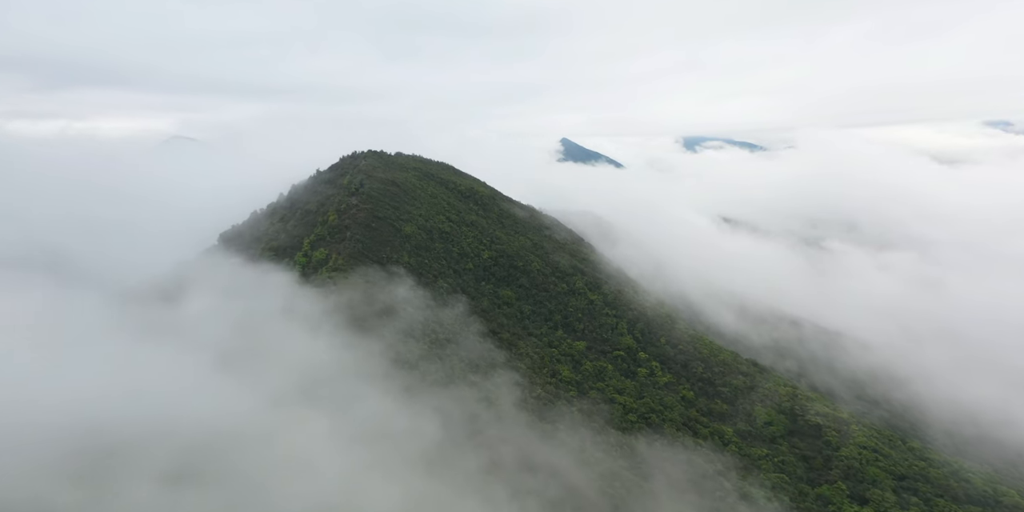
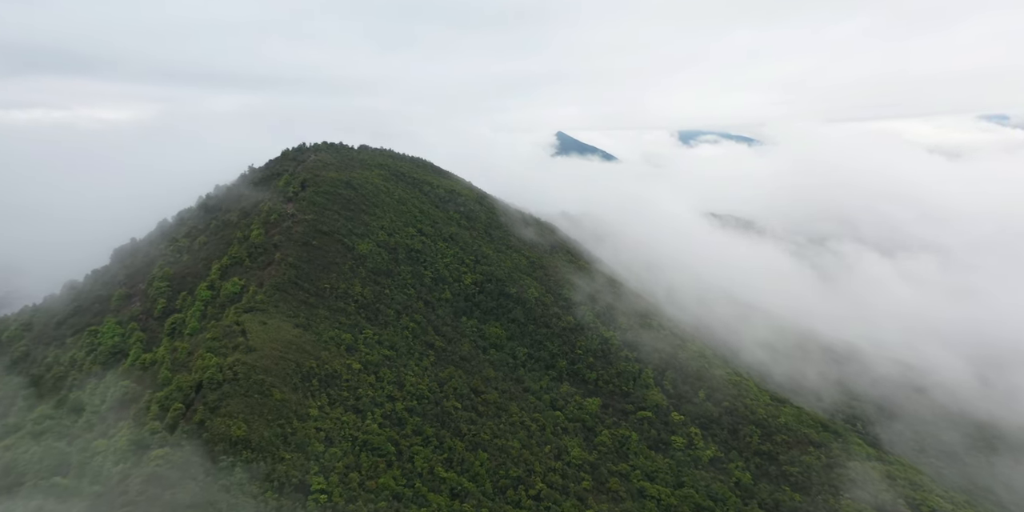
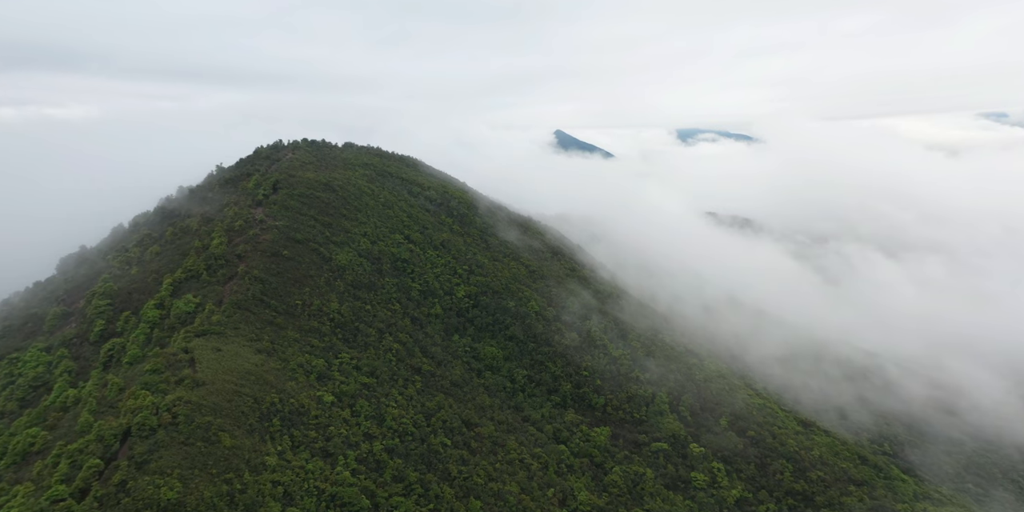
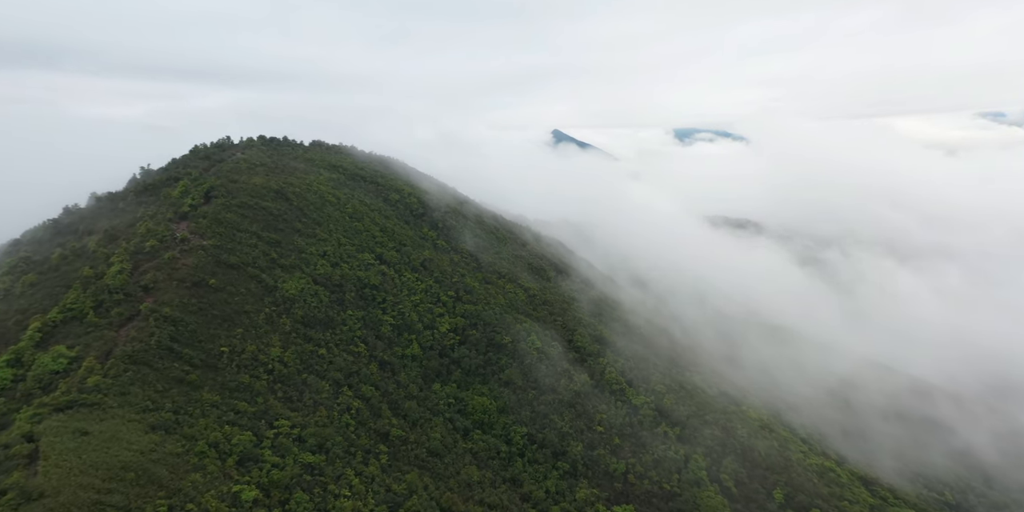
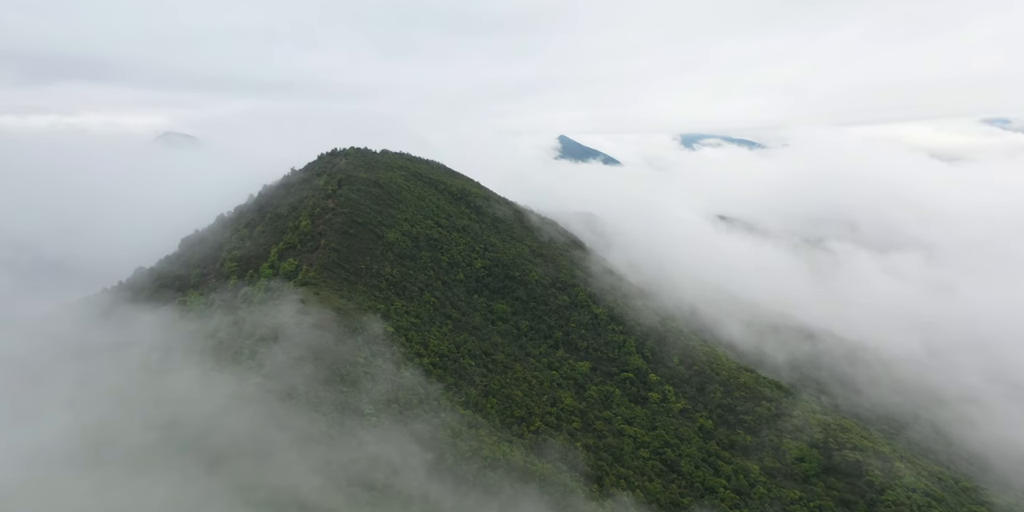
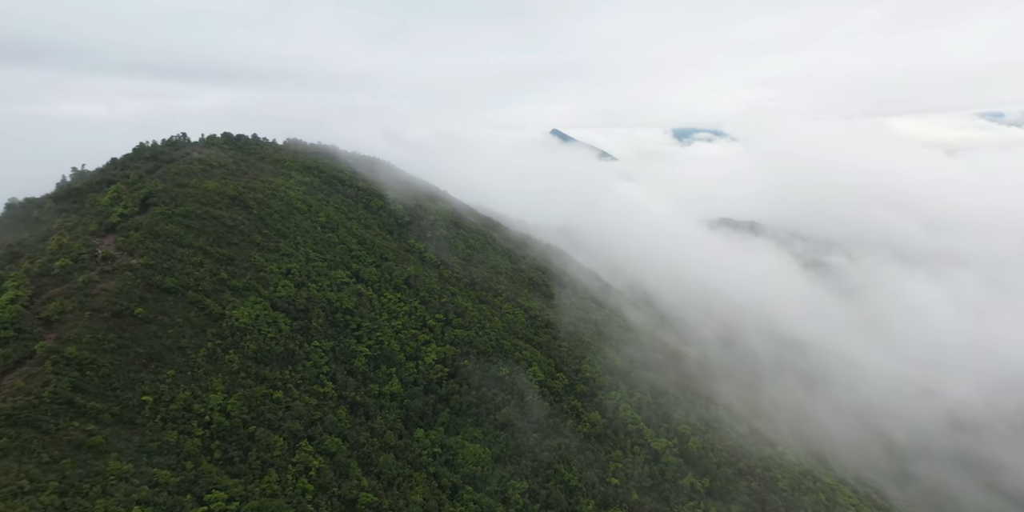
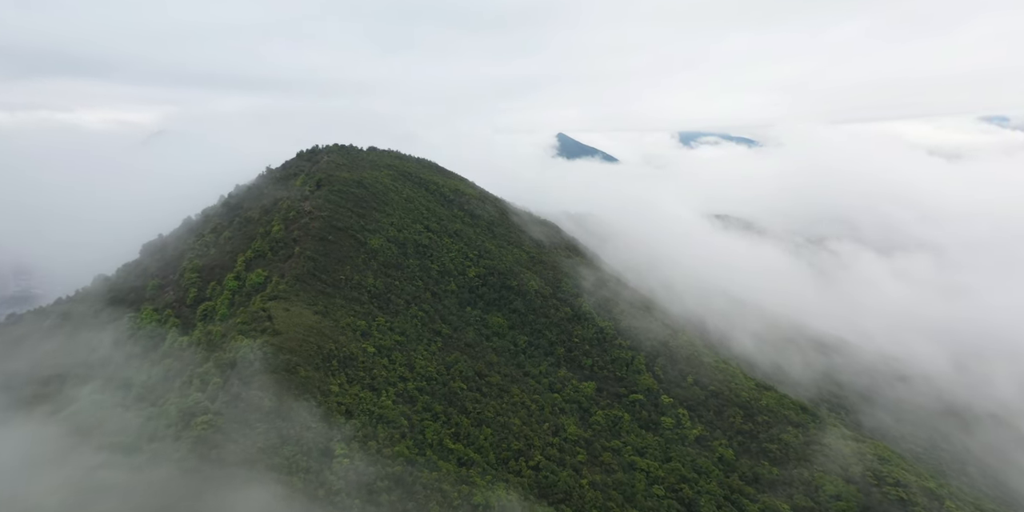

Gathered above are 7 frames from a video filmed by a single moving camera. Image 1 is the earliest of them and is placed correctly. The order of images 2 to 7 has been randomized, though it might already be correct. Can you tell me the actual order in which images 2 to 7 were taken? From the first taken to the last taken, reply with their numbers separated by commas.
5, 7, 2, 3, 4, 6
